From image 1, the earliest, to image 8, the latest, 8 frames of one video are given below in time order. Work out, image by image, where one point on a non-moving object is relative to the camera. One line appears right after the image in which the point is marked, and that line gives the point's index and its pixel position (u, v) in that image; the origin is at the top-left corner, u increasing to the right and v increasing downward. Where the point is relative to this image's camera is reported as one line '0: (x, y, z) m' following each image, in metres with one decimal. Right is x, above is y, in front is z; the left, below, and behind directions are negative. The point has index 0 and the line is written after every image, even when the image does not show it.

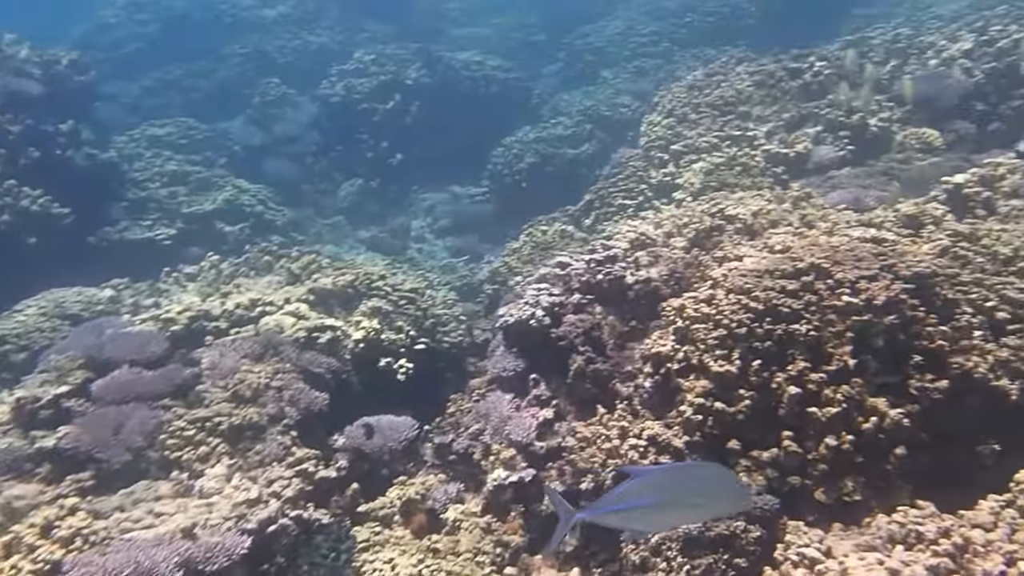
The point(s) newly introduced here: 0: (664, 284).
0: (+1.1, 0.0, +5.3) m
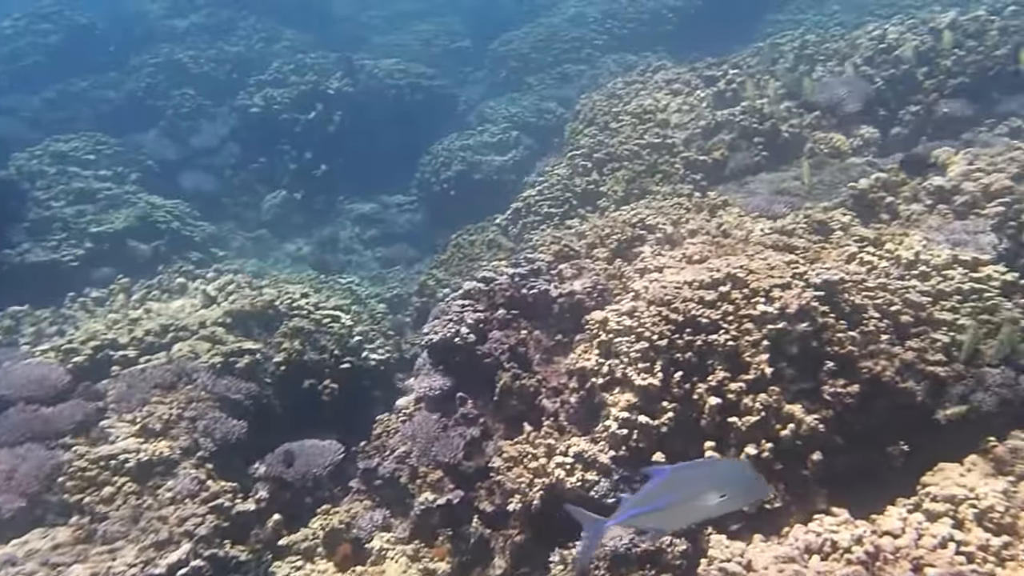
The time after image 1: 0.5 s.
0: (+0.5, -0.1, +5.4) m
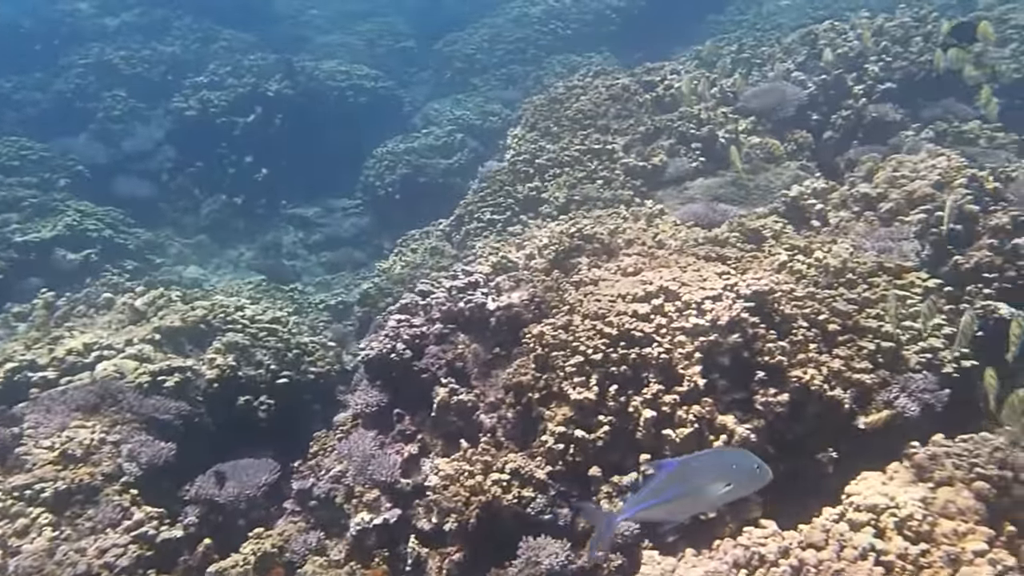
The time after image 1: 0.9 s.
0: (+0.1, -0.1, +5.3) m
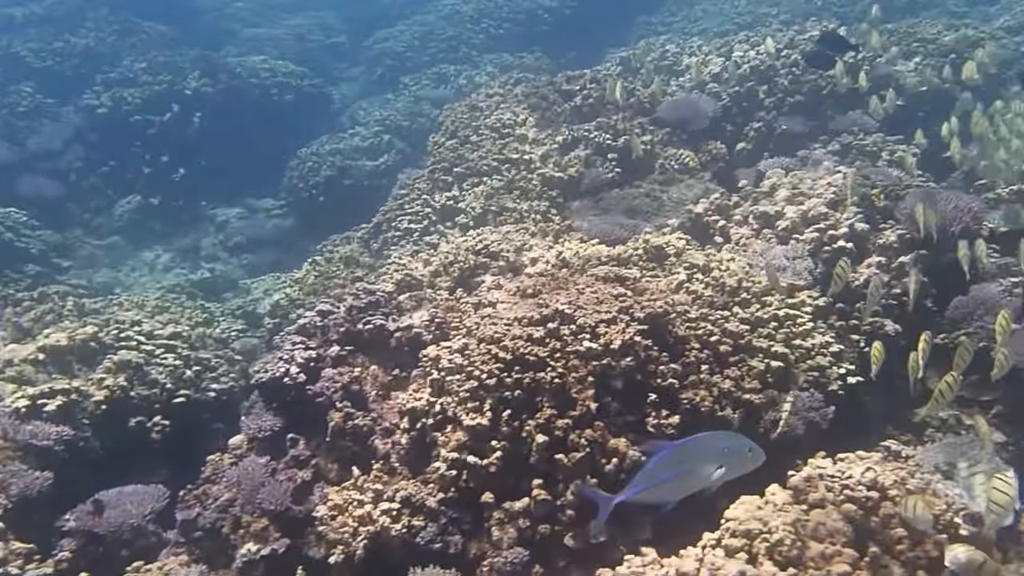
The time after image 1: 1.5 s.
0: (-0.6, -0.3, +5.3) m
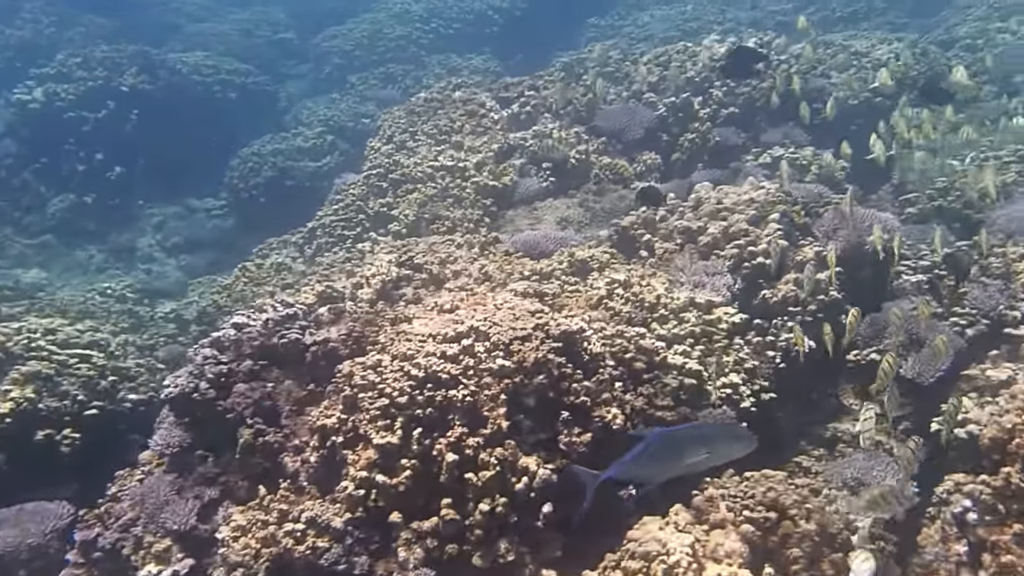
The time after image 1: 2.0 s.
0: (-1.2, -0.4, +5.2) m
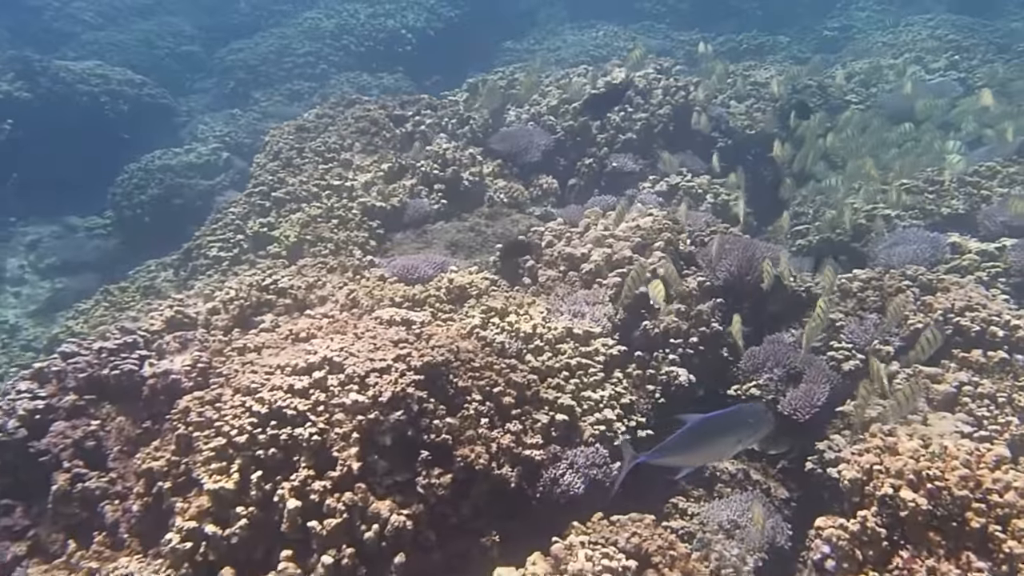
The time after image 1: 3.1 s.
0: (-2.1, -0.5, +4.7) m
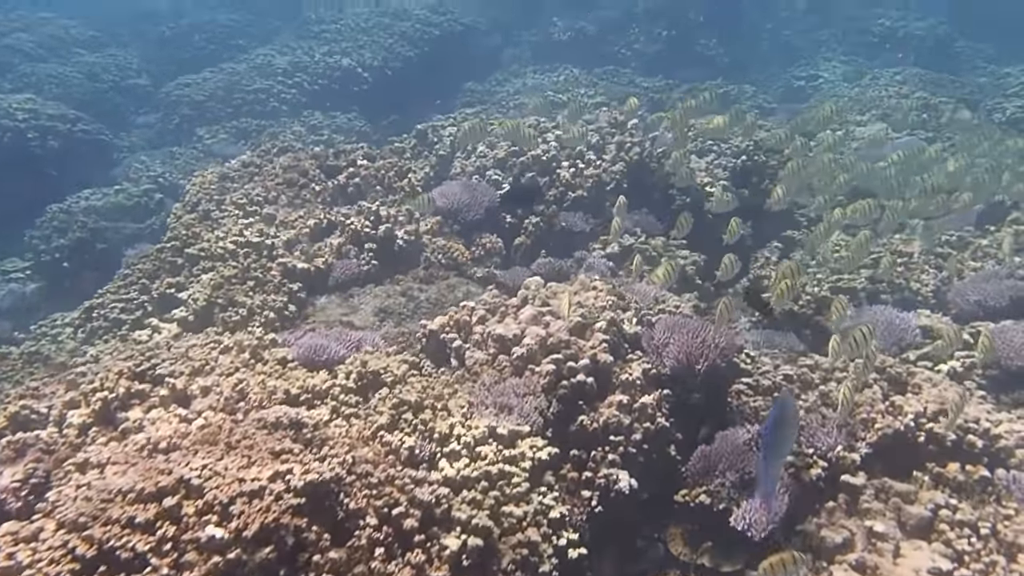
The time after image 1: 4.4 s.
0: (-2.6, -1.1, +3.9) m
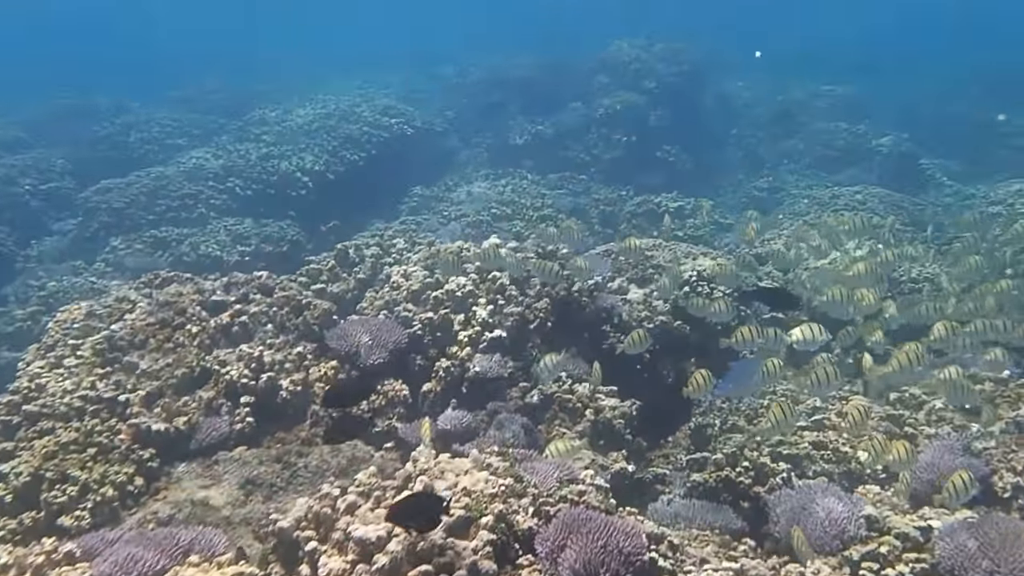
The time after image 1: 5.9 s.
0: (-3.4, -2.0, +2.8) m
